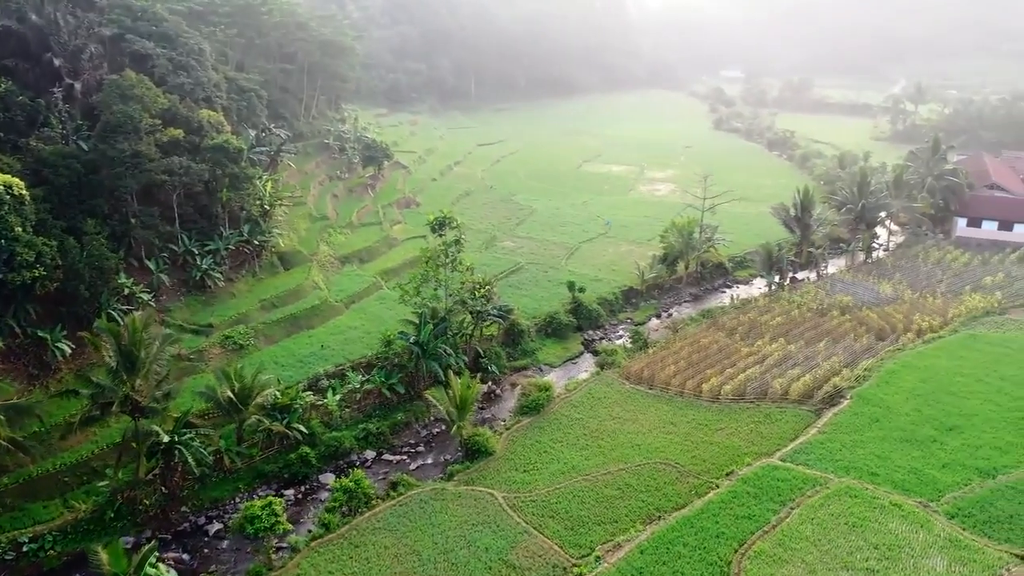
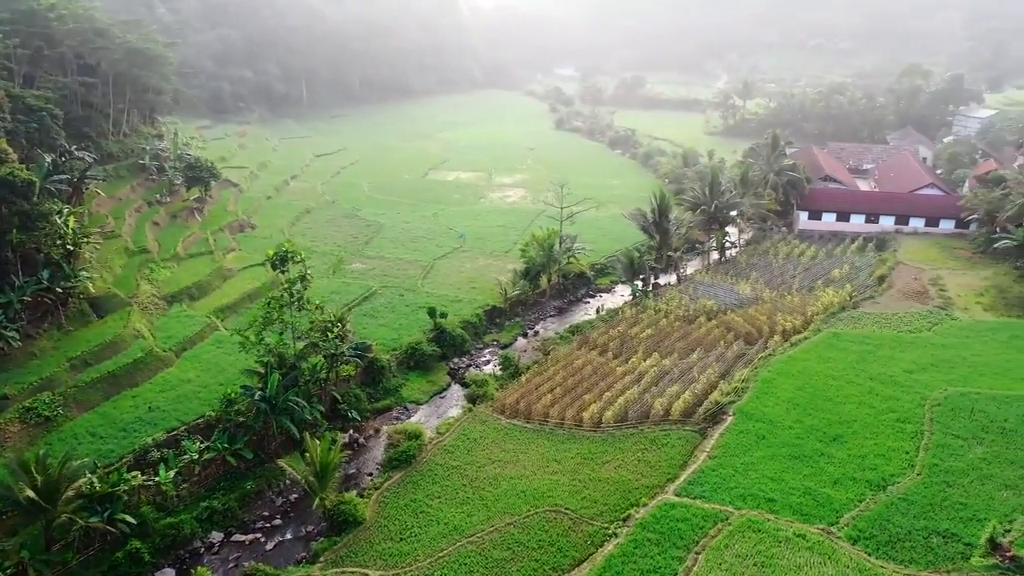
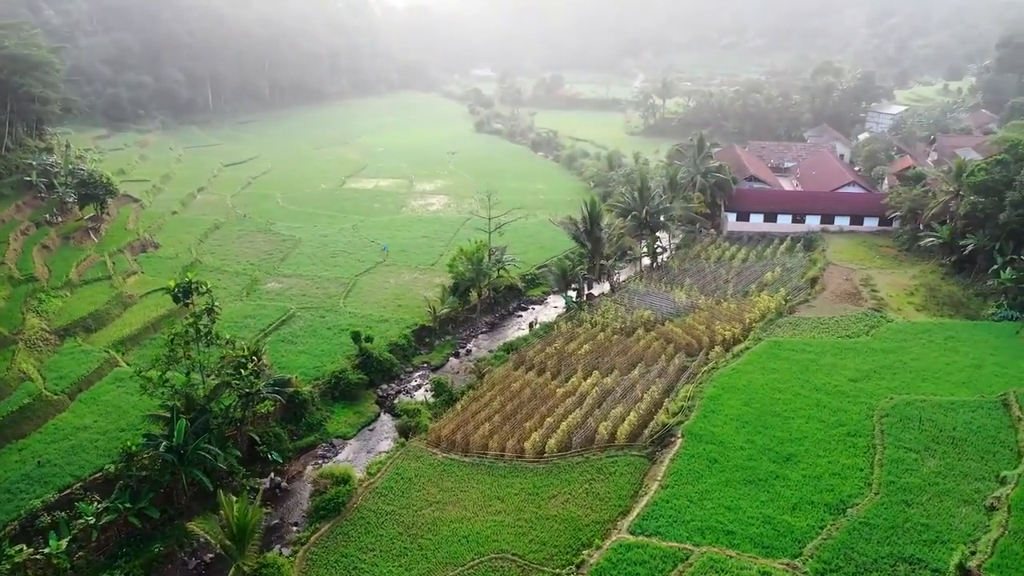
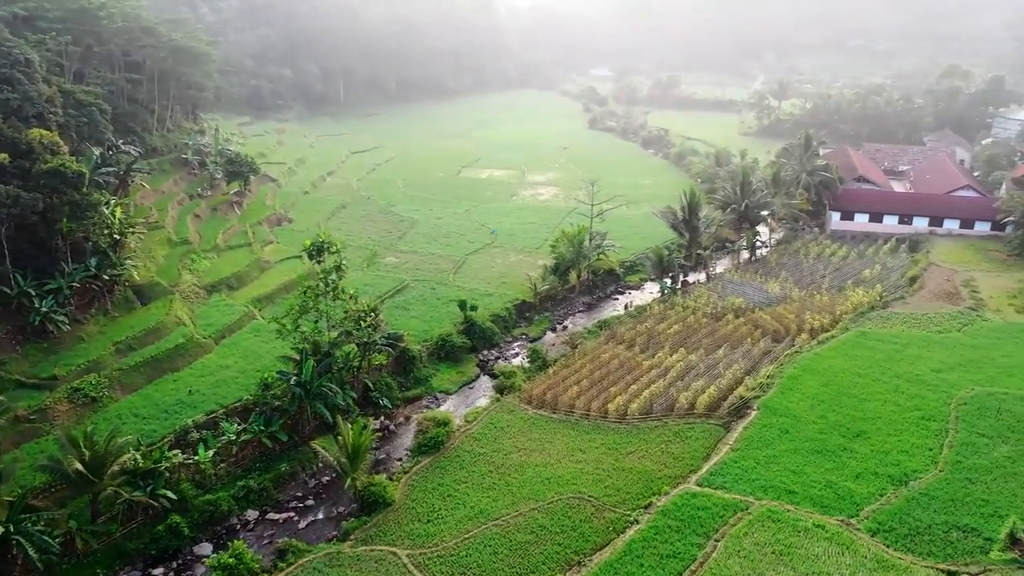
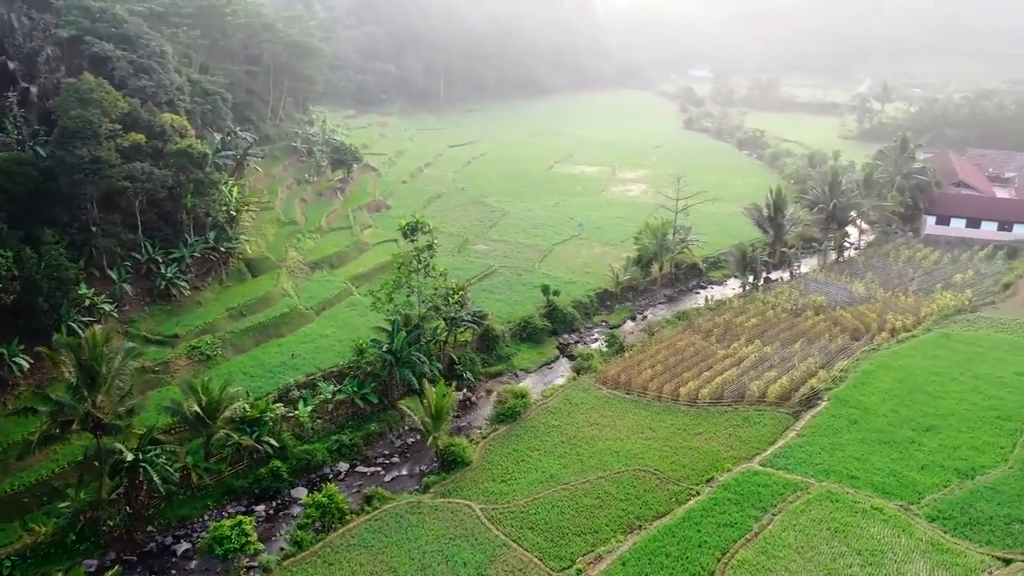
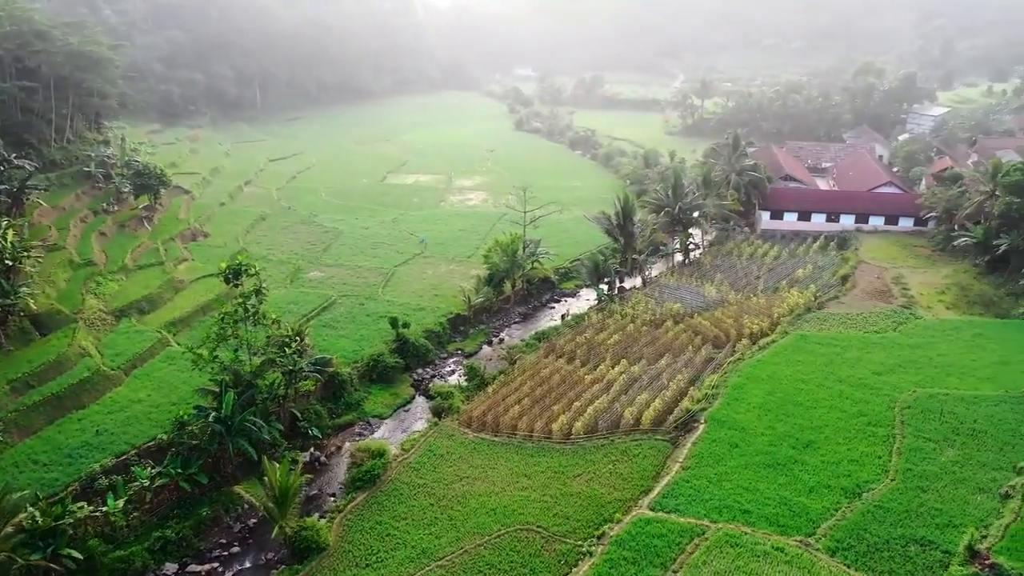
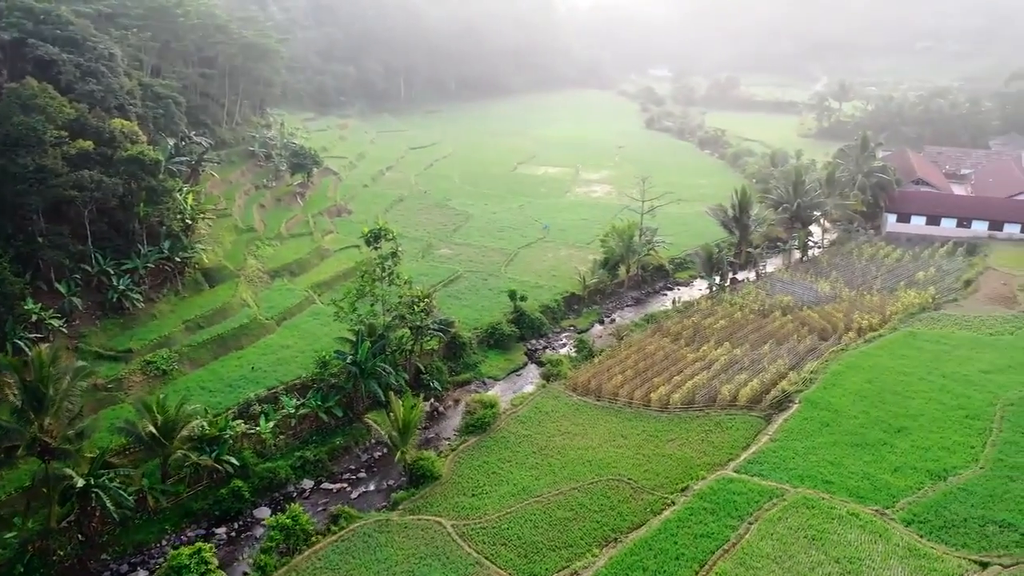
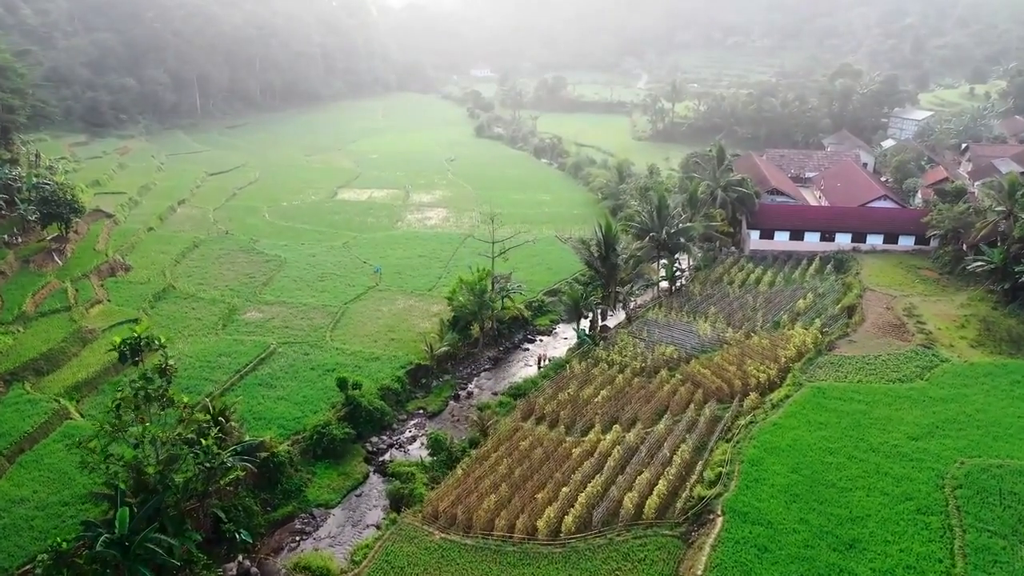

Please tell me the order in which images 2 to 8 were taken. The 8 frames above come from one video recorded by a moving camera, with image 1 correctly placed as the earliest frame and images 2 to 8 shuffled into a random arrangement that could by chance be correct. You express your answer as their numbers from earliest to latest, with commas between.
5, 7, 4, 2, 6, 3, 8
